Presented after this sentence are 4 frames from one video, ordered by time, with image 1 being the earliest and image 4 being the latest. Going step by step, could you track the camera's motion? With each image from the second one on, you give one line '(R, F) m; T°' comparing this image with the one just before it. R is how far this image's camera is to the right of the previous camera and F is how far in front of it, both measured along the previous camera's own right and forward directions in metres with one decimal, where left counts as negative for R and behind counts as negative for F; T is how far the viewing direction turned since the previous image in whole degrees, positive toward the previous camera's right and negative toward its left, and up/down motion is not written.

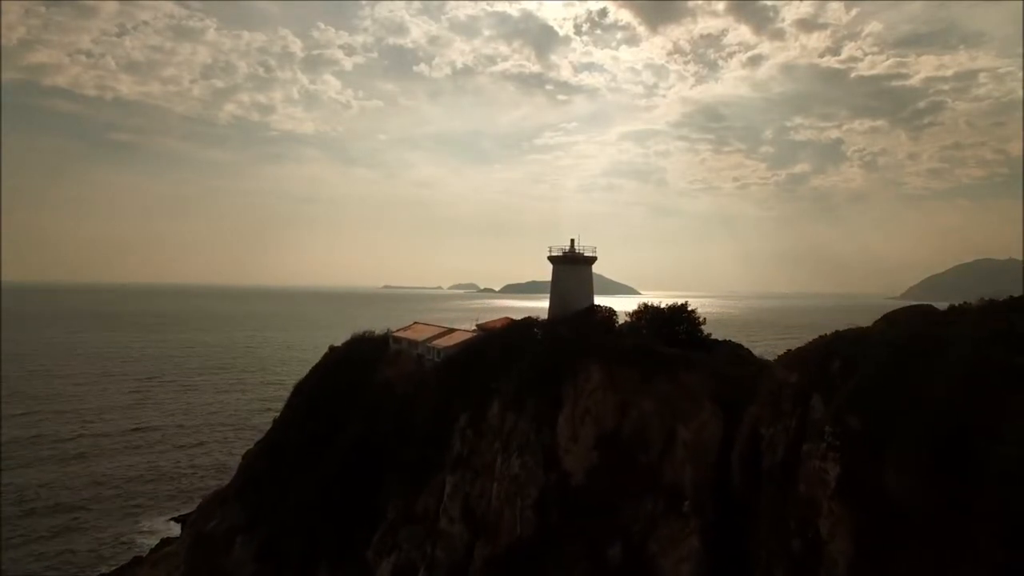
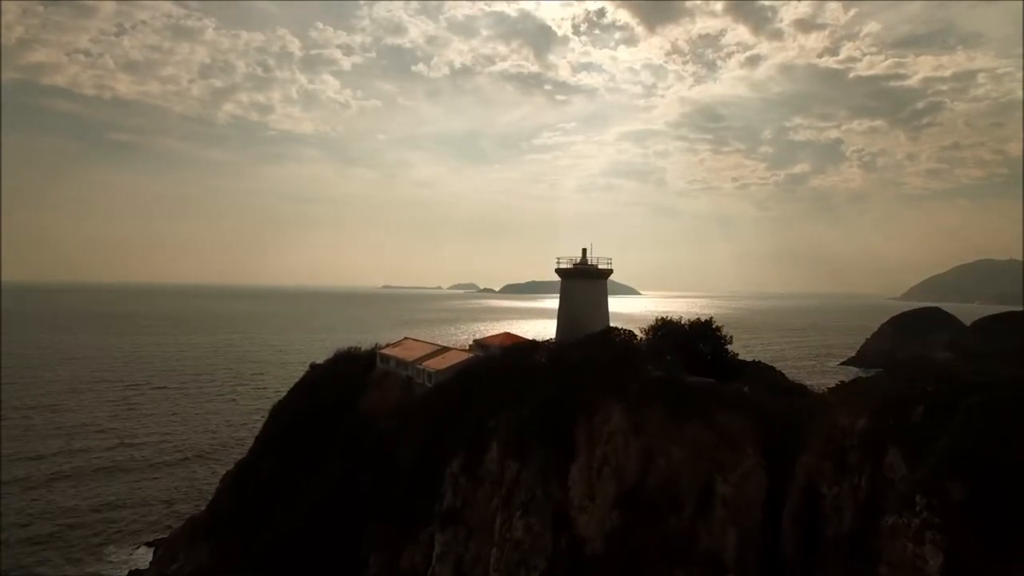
(-0.9, +0.8) m; 0°
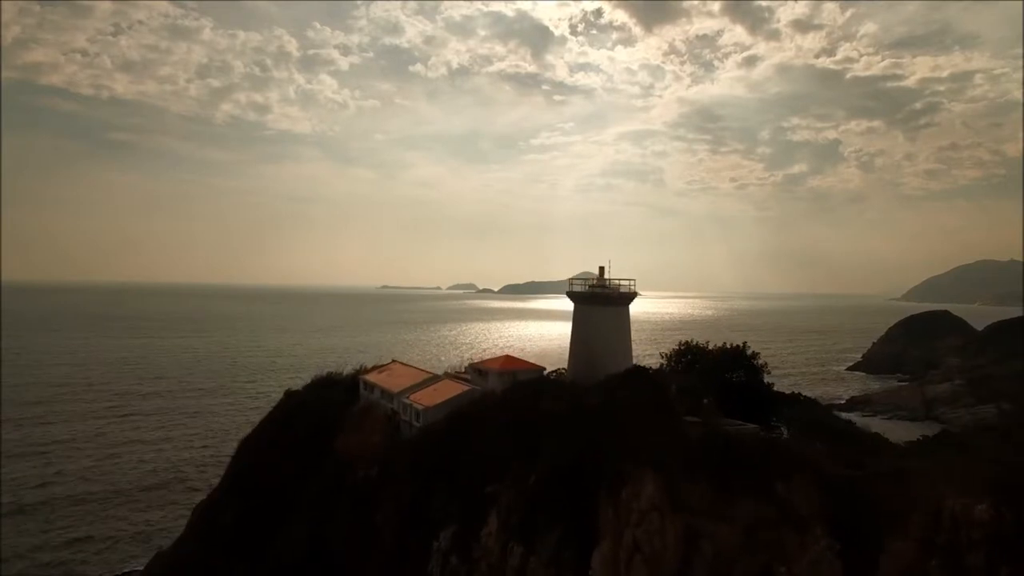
(-1.6, +0.2) m; 0°
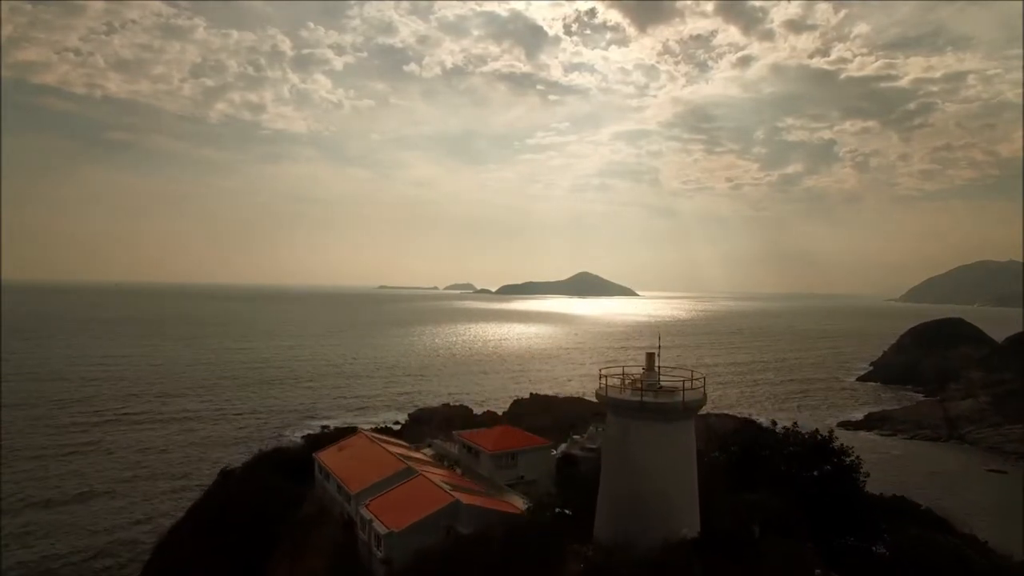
(-0.4, +3.3) m; 0°
